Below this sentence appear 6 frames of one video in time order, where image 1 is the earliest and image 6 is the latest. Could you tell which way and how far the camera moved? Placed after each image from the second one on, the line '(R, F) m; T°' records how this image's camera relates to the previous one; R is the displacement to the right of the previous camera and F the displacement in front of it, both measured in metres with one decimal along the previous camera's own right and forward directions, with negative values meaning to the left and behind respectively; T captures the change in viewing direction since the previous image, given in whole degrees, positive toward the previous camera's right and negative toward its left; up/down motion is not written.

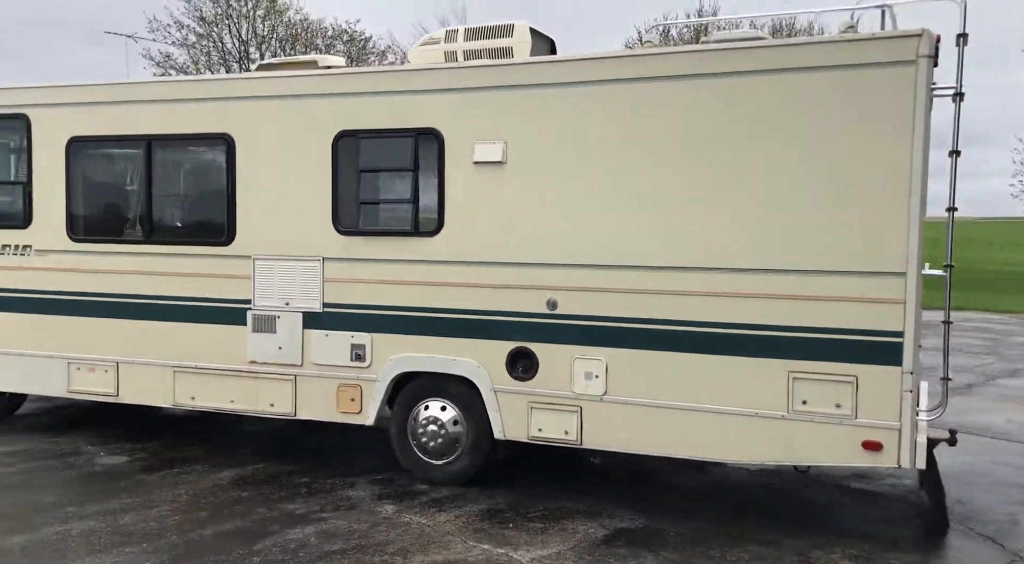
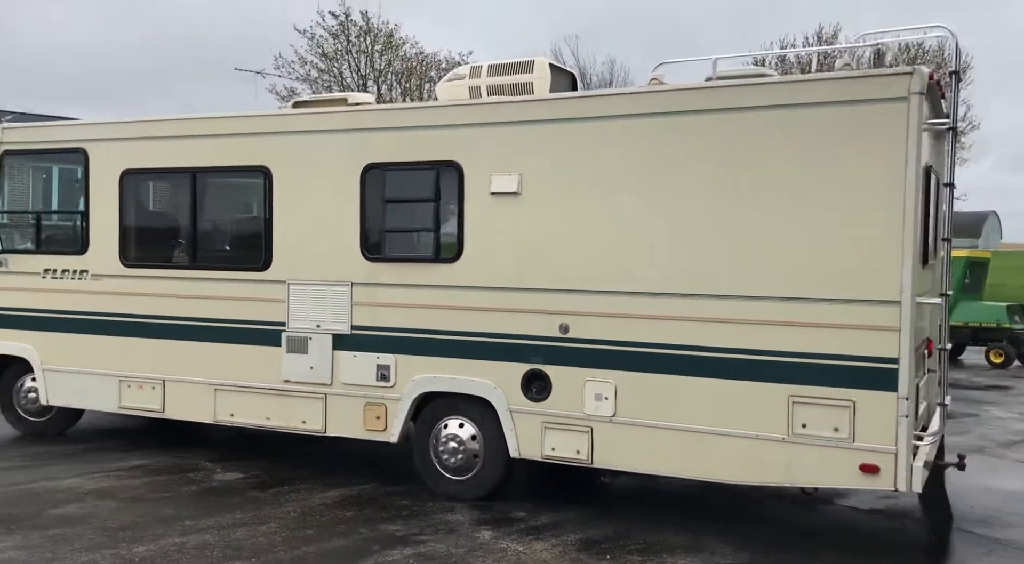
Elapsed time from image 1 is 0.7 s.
(+0.8, -0.3) m; -7°
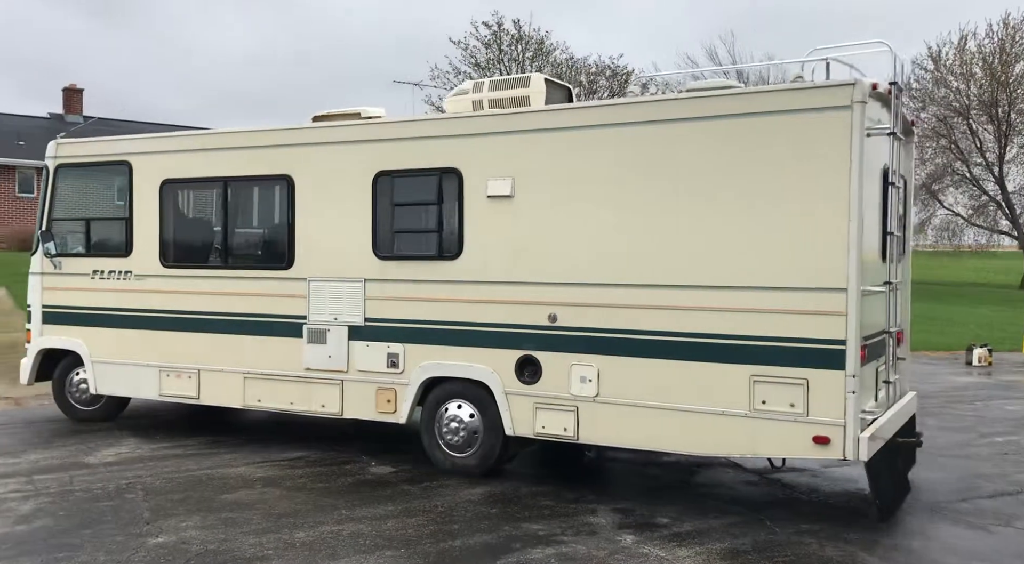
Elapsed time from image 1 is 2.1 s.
(+1.5, -0.5) m; -10°
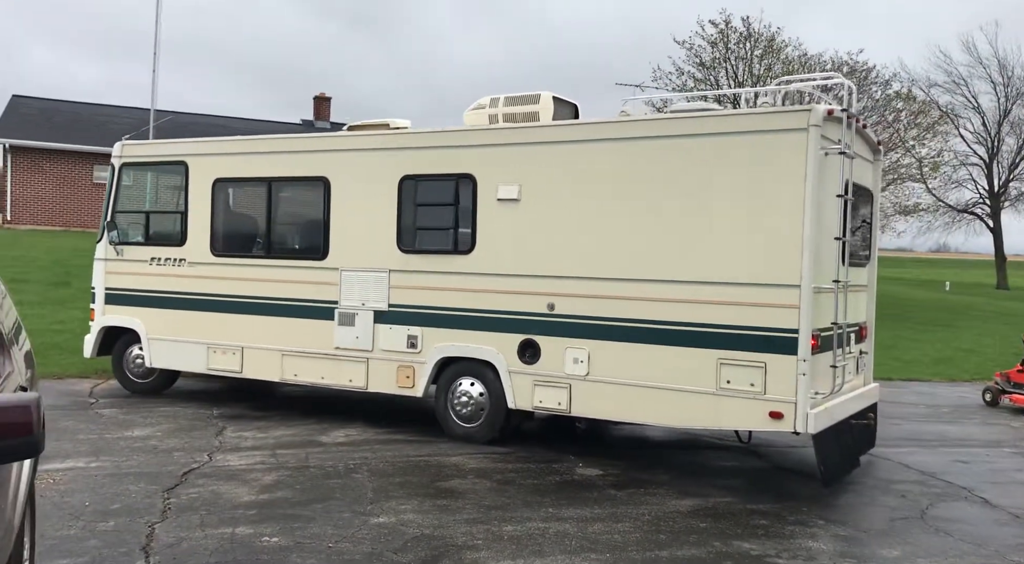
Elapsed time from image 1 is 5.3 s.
(+2.2, 0.0) m; -15°
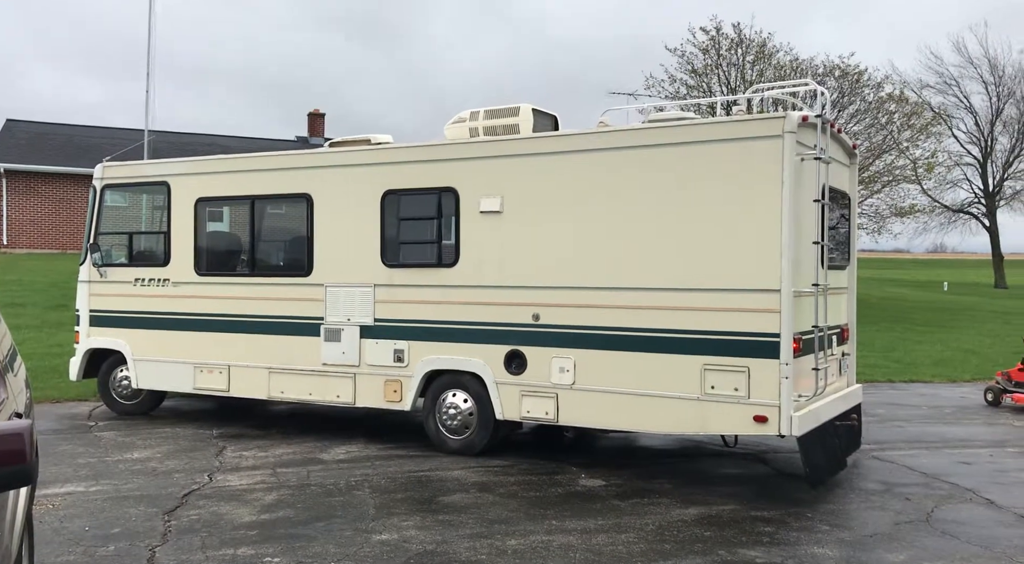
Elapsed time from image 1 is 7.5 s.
(+0.1, 0.0) m; 0°
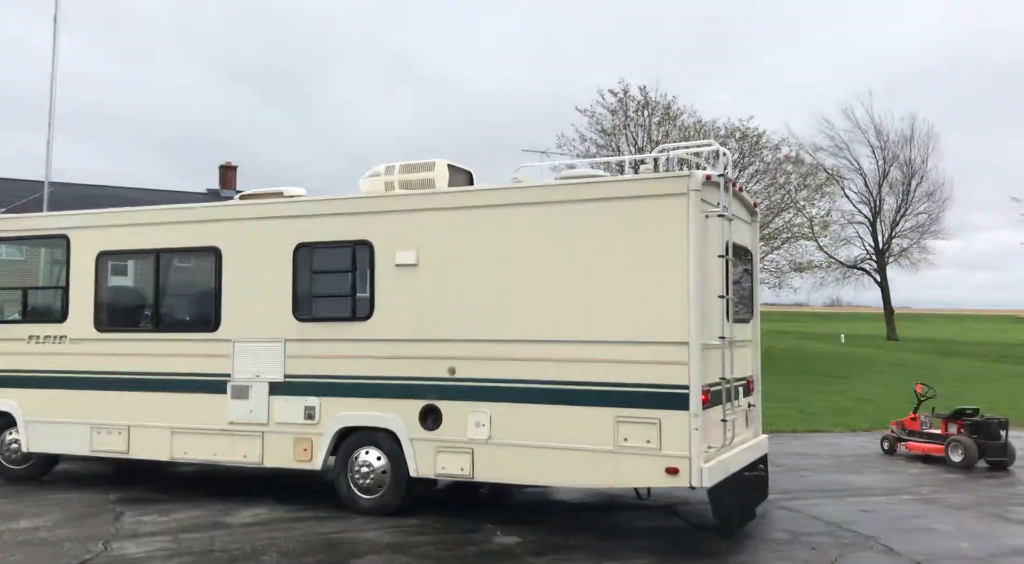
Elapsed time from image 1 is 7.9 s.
(-0.1, +0.1) m; +5°
